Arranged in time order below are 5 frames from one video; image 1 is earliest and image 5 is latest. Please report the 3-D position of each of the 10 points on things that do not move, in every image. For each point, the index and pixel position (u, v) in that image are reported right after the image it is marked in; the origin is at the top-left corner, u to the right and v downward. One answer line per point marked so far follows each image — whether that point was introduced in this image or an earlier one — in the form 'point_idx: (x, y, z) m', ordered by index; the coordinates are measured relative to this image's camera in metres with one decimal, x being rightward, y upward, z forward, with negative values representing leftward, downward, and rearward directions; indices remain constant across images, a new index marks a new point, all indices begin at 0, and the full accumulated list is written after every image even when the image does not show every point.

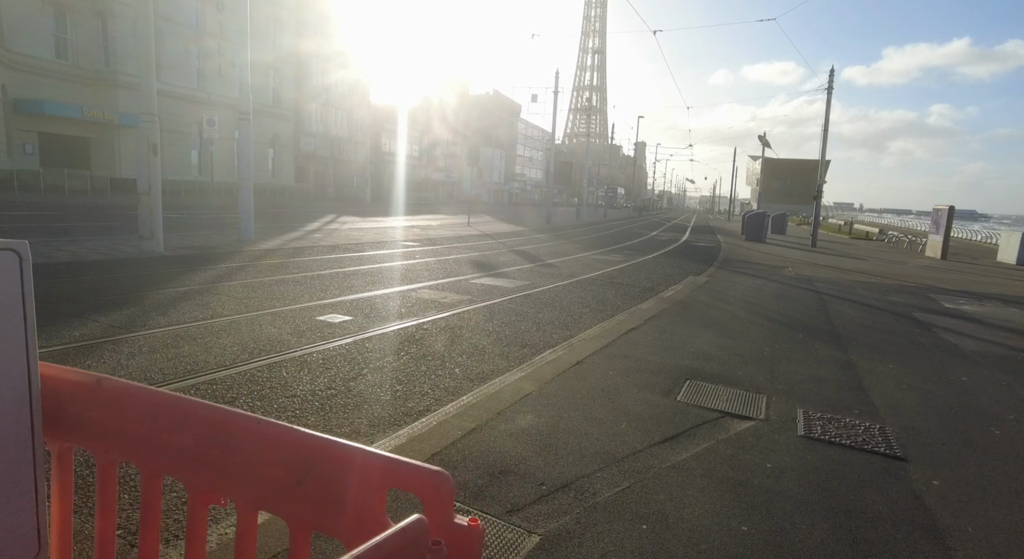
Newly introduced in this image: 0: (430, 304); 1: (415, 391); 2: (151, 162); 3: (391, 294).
0: (-1.2, -0.3, +9.1) m
1: (-0.8, -0.9, +5.2) m
2: (-7.1, +2.3, +12.4) m
3: (-1.9, -0.2, +9.6) m
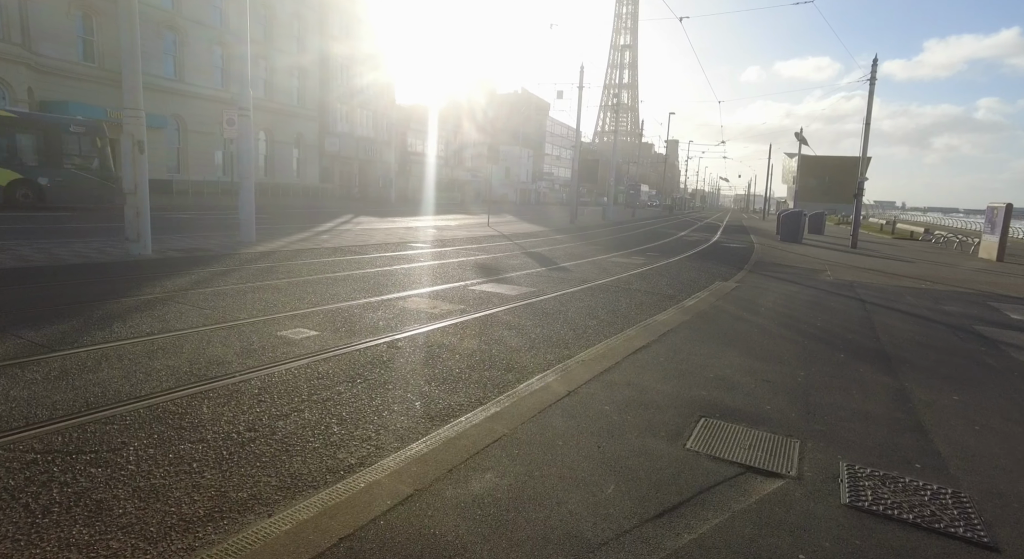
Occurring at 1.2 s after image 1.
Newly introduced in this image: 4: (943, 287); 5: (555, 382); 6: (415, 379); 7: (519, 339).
0: (-1.3, -0.5, +8.1) m
1: (-1.0, -1.0, +4.2) m
2: (-7.0, +2.3, +11.7) m
3: (-1.9, -0.3, +8.7) m
4: (+10.3, -0.2, +15.1) m
5: (+0.4, -0.9, +5.5) m
6: (-0.8, -0.9, +5.4) m
7: (+0.1, -0.7, +7.2) m
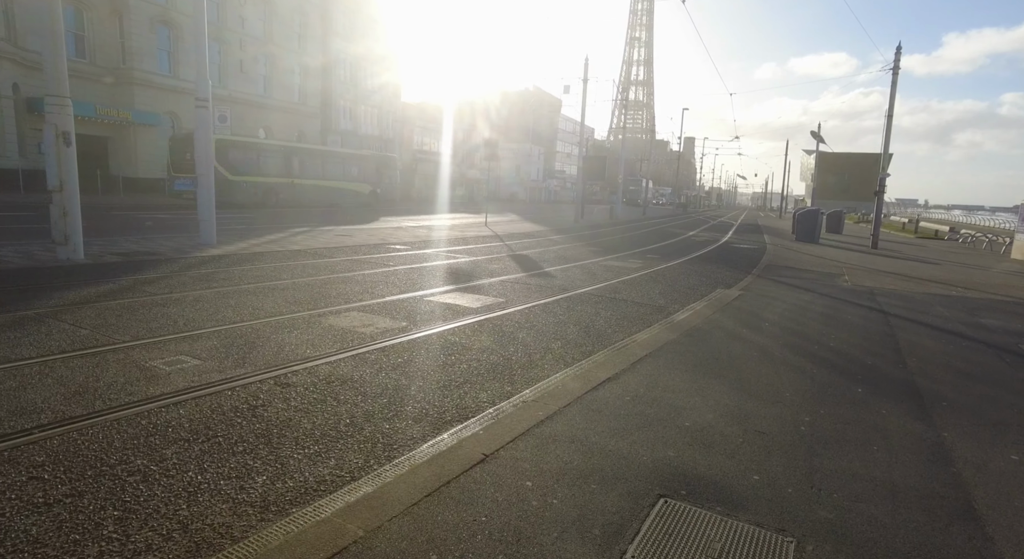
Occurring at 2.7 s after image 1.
0: (-1.8, -0.6, +6.8) m
1: (-1.7, -1.2, +2.8) m
2: (-7.5, +2.1, +10.5) m
3: (-2.5, -0.5, +7.3) m
4: (+9.9, -0.3, +13.4) m
5: (-0.3, -1.1, +4.1) m
6: (-1.5, -1.0, +4.1) m
7: (-0.5, -0.8, +5.8) m
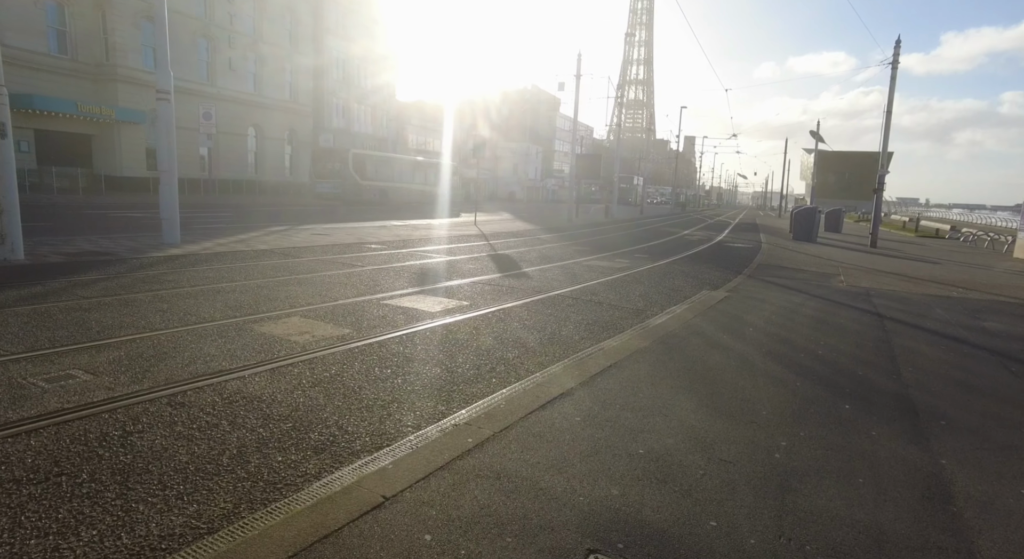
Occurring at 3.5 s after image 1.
0: (-2.3, -0.6, +6.1) m
1: (-2.2, -1.2, +2.2) m
2: (-8.0, +2.1, +9.8) m
3: (-3.0, -0.5, +6.6) m
4: (+9.4, -0.3, +12.7) m
5: (-0.8, -1.1, +3.5) m
6: (-2.0, -1.0, +3.4) m
7: (-1.0, -0.8, +5.1) m
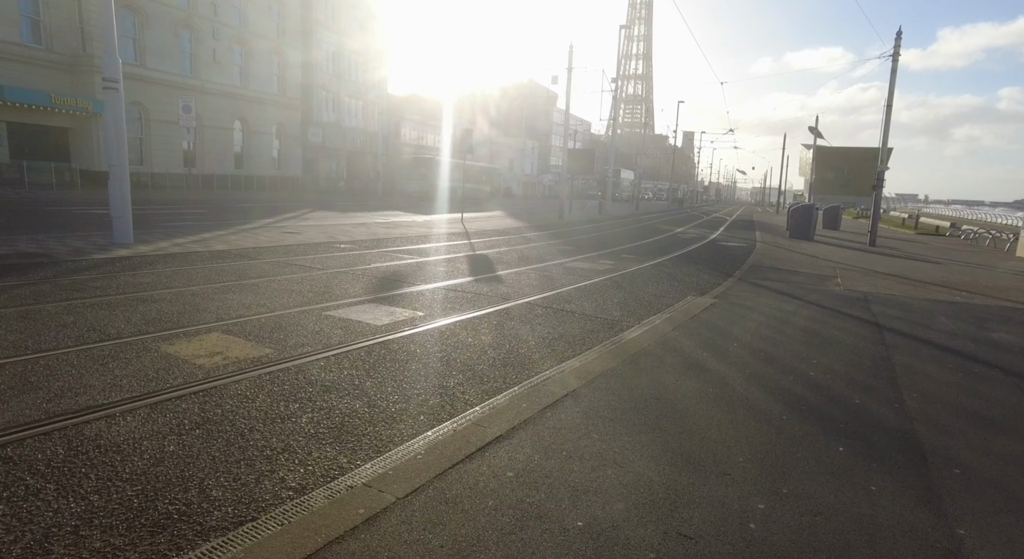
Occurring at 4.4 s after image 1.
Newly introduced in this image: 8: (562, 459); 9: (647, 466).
0: (-2.8, -0.7, +5.2) m
1: (-2.7, -1.4, +1.3) m
2: (-8.5, +2.0, +8.9) m
3: (-3.5, -0.6, +5.8) m
4: (+8.9, -0.4, +11.9) m
5: (-1.3, -1.2, +2.6) m
6: (-2.5, -1.2, +2.5) m
7: (-1.5, -1.0, +4.3) m
8: (+0.3, -1.1, +4.0) m
9: (+0.8, -1.2, +3.9) m
